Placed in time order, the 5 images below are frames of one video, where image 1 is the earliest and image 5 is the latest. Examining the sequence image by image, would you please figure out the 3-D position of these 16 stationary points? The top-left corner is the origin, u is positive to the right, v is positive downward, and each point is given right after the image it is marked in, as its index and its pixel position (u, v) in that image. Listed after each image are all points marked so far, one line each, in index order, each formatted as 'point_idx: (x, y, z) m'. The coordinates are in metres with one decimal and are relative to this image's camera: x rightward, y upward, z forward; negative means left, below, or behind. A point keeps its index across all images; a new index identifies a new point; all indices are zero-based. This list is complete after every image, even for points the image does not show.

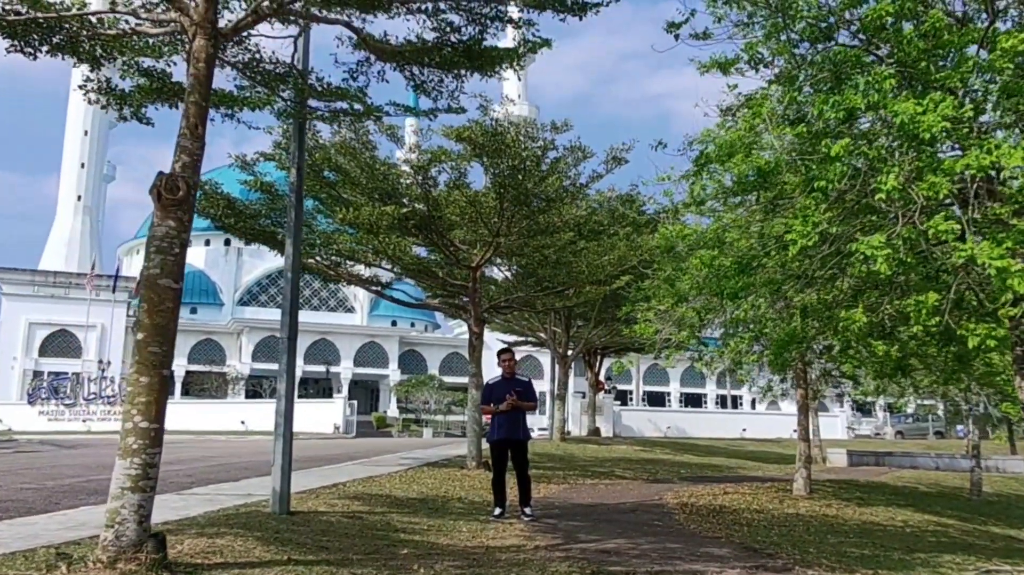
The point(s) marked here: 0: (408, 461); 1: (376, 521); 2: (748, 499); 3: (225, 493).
0: (-2.4, -3.8, +19.8) m
1: (-1.1, -1.9, +7.4) m
2: (+3.3, -2.9, +12.2) m
3: (-3.1, -2.2, +9.6) m
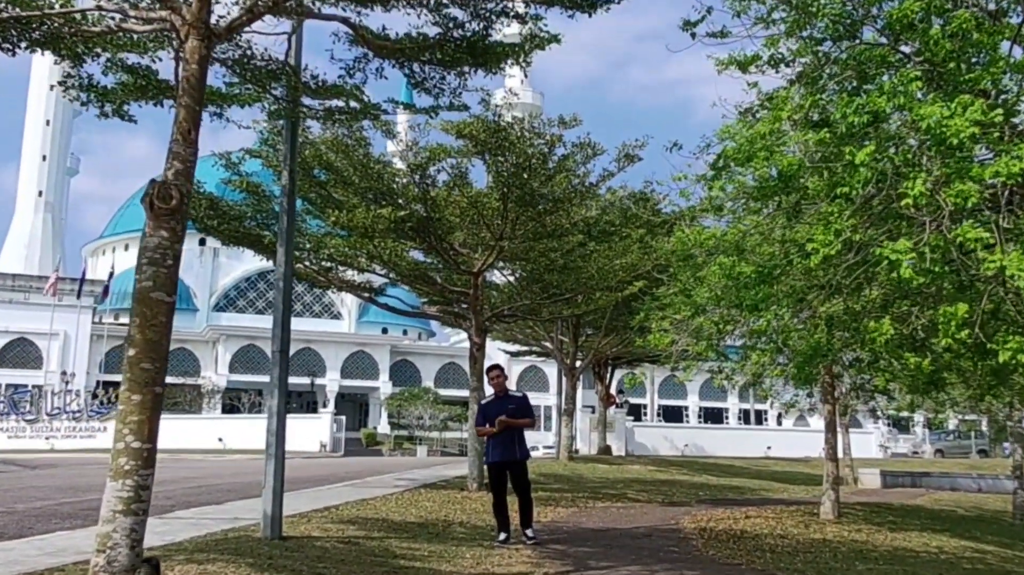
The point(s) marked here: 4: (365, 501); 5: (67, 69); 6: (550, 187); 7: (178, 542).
0: (-2.3, -4.2, +19.3) m
1: (-1.1, -2.0, +7.0) m
2: (+3.4, -3.1, +11.7) m
3: (-3.1, -2.4, +9.2) m
4: (-2.0, -2.9, +12.0) m
5: (-3.6, +1.8, +7.3) m
6: (+0.6, +1.5, +14.8) m
7: (-2.6, -2.0, +7.0) m
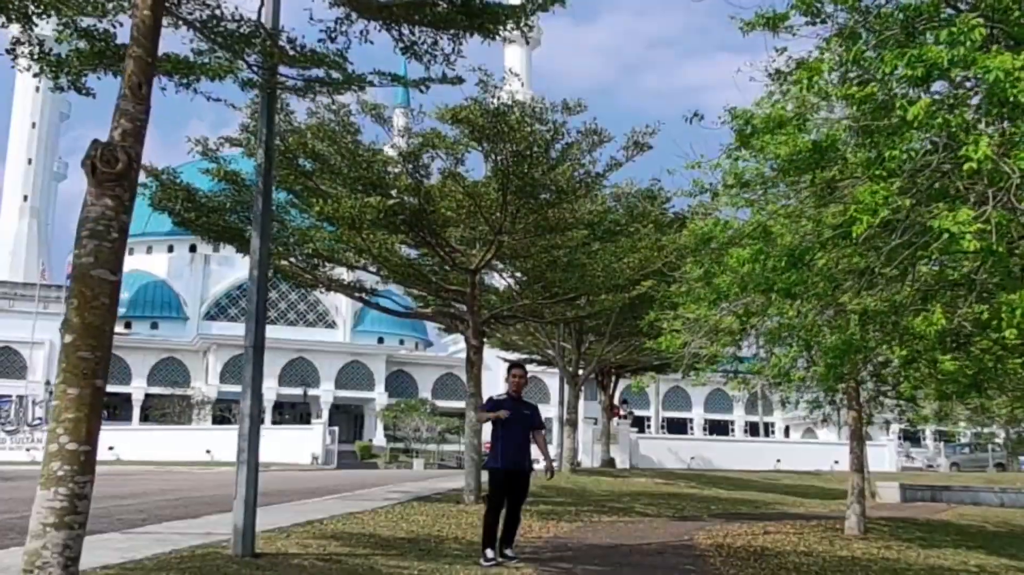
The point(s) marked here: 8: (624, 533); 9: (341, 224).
0: (-2.3, -4.3, +18.6) m
1: (-1.1, -1.9, +6.2) m
2: (+3.4, -3.1, +10.9) m
3: (-3.1, -2.3, +8.4) m
4: (-1.9, -2.9, +11.3) m
5: (-3.6, +1.9, +6.6) m
6: (+0.6, +1.5, +14.1) m
7: (-2.6, -1.9, +6.3) m
8: (+1.3, -2.9, +10.6) m
9: (-2.7, +1.0, +14.0) m
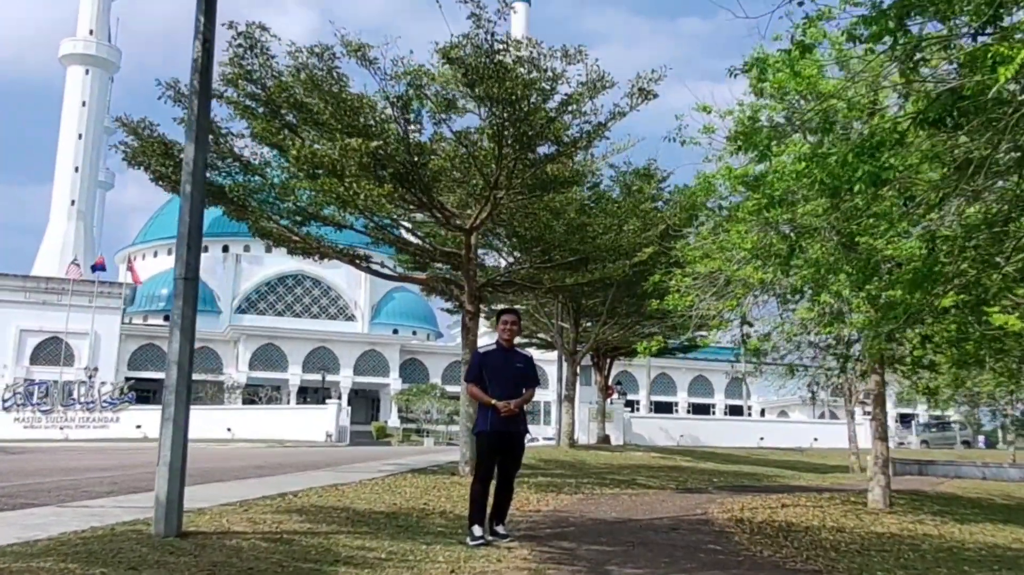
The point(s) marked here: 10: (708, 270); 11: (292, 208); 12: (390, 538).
0: (-2.3, -3.5, +17.5) m
1: (-1.1, -1.5, +5.1) m
2: (+3.3, -2.5, +9.9) m
3: (-3.1, -1.8, +7.4) m
4: (-2.0, -2.3, +10.2) m
5: (-3.7, +2.3, +5.4) m
6: (+0.6, +2.1, +12.9) m
7: (-2.7, -1.5, +5.2) m
8: (+1.3, -2.3, +9.5) m
9: (-2.7, +1.7, +12.8) m
10: (+2.7, +0.2, +12.3) m
11: (-3.5, +1.3, +14.5) m
12: (-0.8, -1.6, +5.8) m
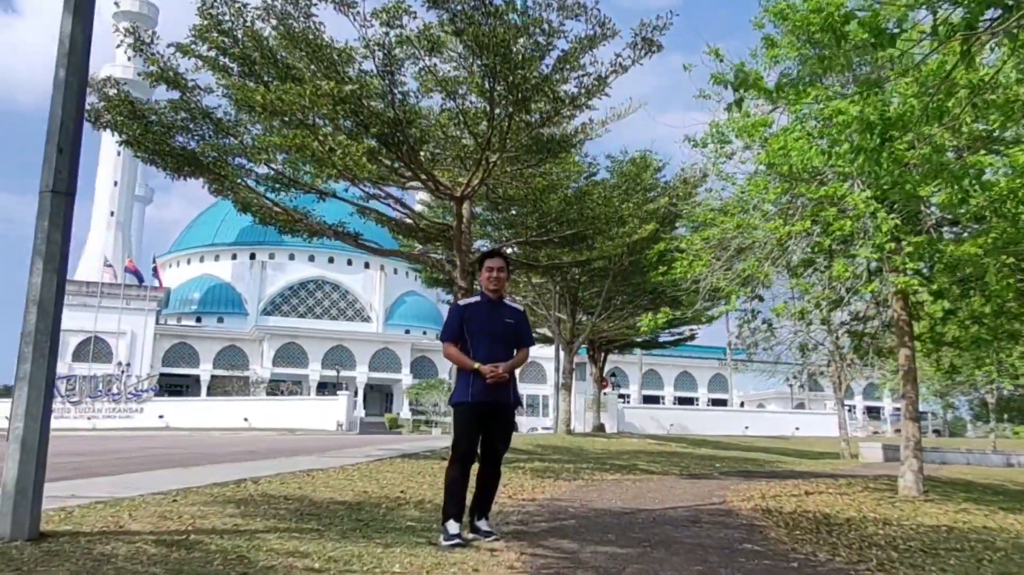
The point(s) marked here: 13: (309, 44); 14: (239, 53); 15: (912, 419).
0: (-2.4, -3.0, +16.3) m
1: (-1.2, -1.1, +3.9) m
2: (+3.3, -2.1, +8.7) m
3: (-3.2, -1.4, +6.1) m
4: (-2.1, -1.9, +9.0) m
5: (-3.8, +2.7, +4.1) m
6: (+0.4, +2.6, +11.7) m
7: (-2.8, -1.1, +3.9) m
8: (+1.2, -1.9, +8.3) m
9: (-2.8, +2.1, +11.5) m
10: (+2.6, +0.7, +11.1) m
11: (-3.6, +1.7, +13.3) m
12: (-0.8, -1.3, +4.6) m
13: (-2.7, +3.2, +11.8) m
14: (-3.9, +3.3, +12.2) m
15: (+4.8, -1.5, +10.7) m
